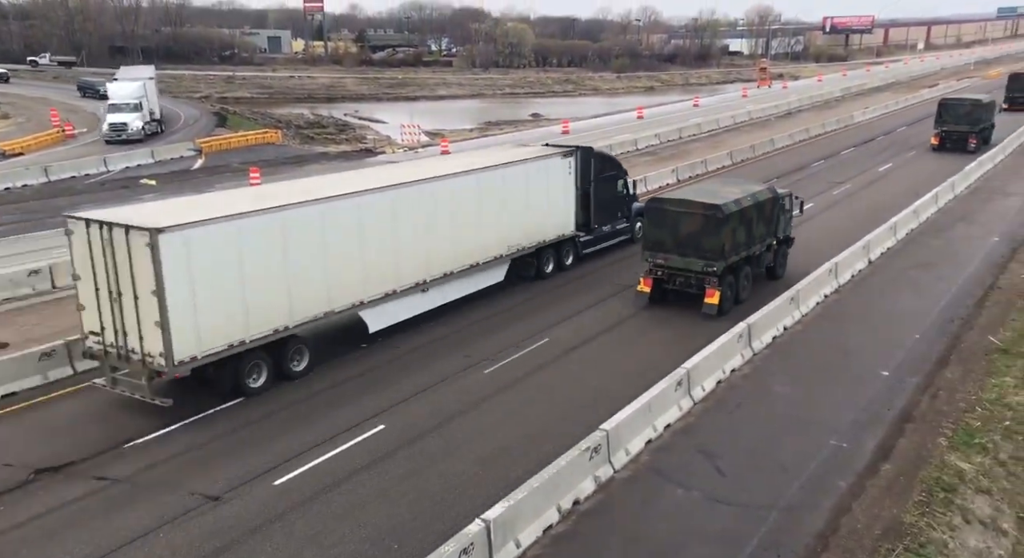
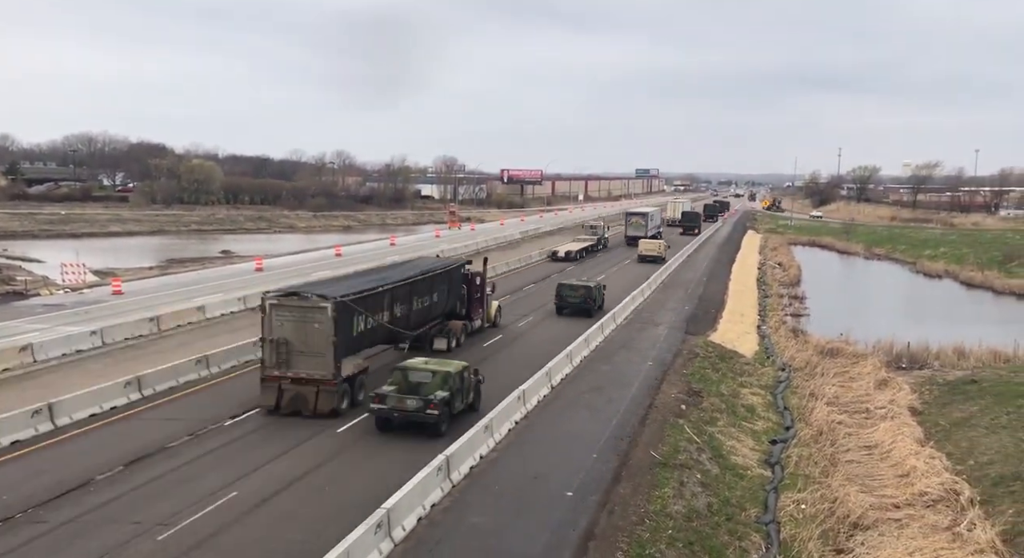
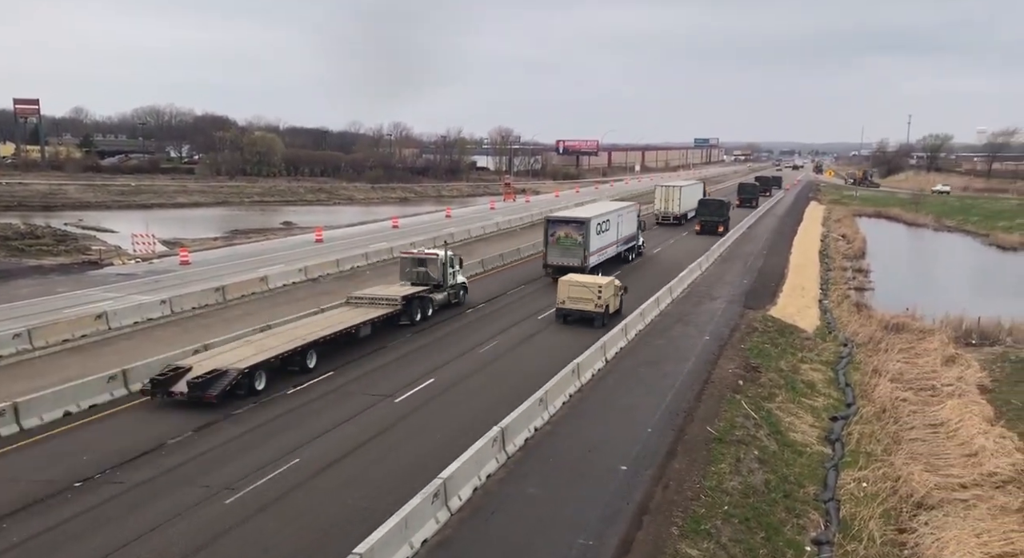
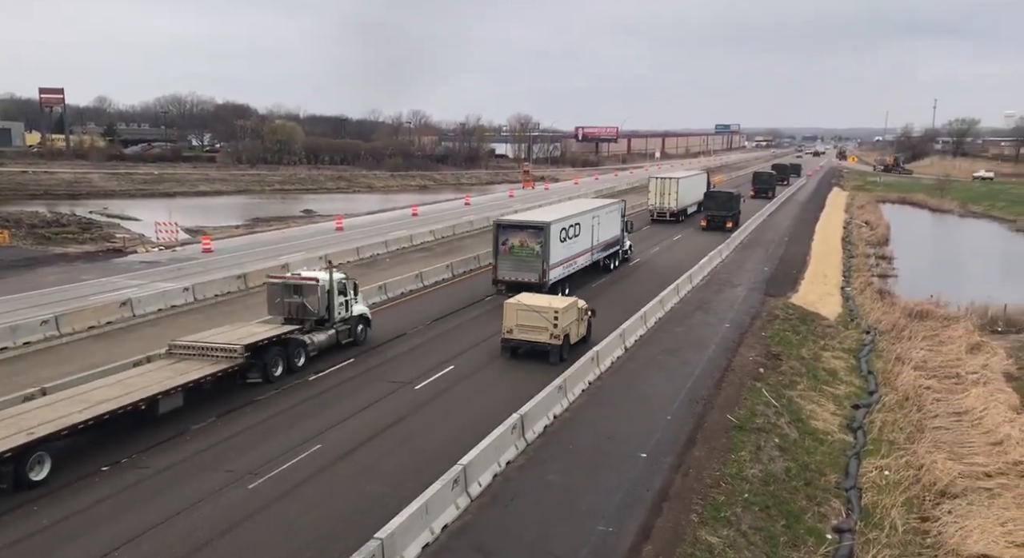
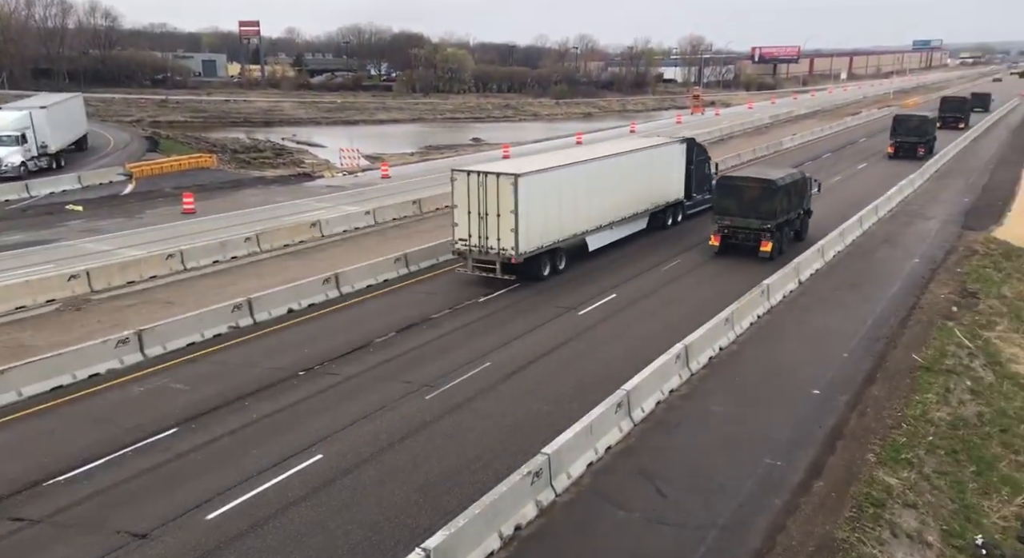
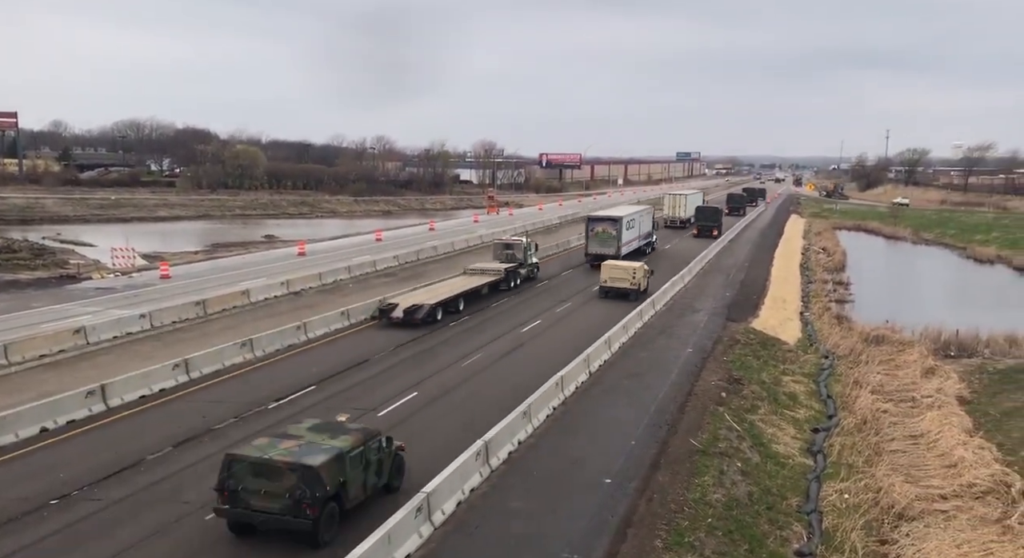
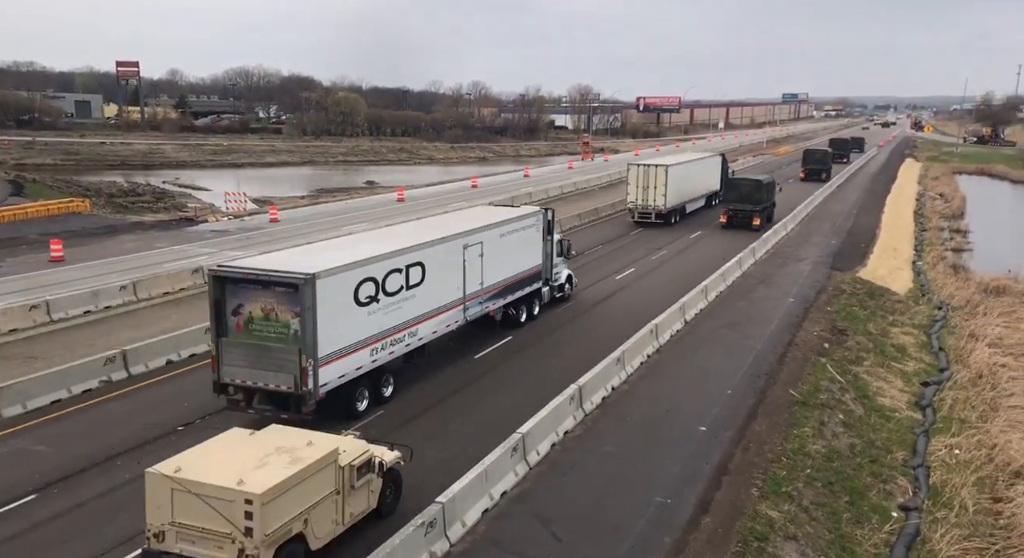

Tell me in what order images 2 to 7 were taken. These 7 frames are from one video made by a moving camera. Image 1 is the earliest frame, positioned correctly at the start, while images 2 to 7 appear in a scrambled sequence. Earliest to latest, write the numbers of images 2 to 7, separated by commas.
5, 7, 4, 3, 6, 2
